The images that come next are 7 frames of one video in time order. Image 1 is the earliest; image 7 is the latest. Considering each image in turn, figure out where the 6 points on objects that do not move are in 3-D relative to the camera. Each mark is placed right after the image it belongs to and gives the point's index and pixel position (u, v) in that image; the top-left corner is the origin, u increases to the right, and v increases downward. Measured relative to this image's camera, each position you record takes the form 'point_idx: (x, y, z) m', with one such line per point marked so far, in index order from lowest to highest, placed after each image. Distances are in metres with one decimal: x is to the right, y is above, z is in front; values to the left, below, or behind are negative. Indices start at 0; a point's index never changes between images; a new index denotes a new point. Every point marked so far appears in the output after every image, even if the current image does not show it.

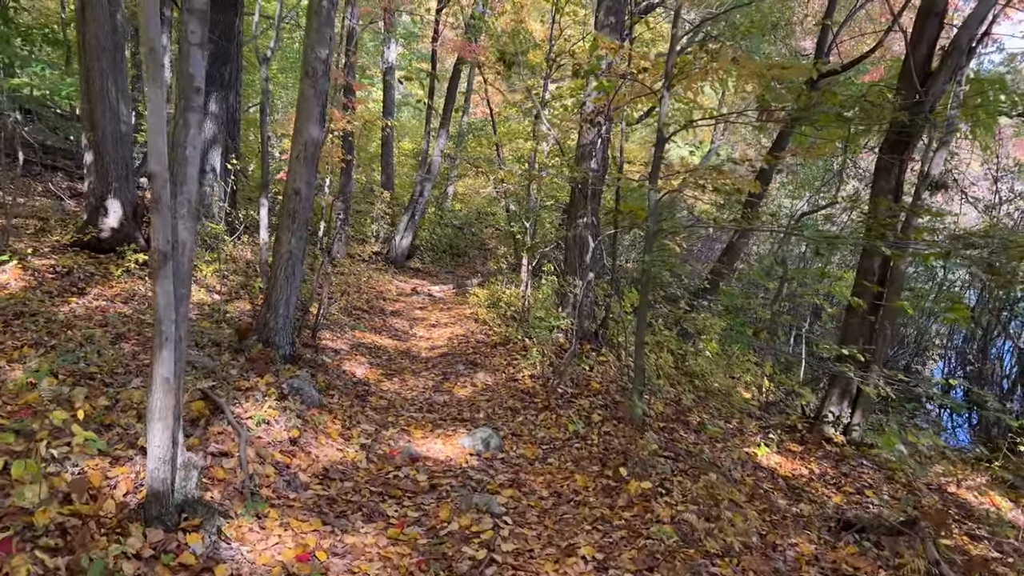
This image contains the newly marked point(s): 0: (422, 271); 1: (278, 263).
0: (-2.2, +0.4, +19.4) m
1: (-1.9, +0.2, +6.3) m
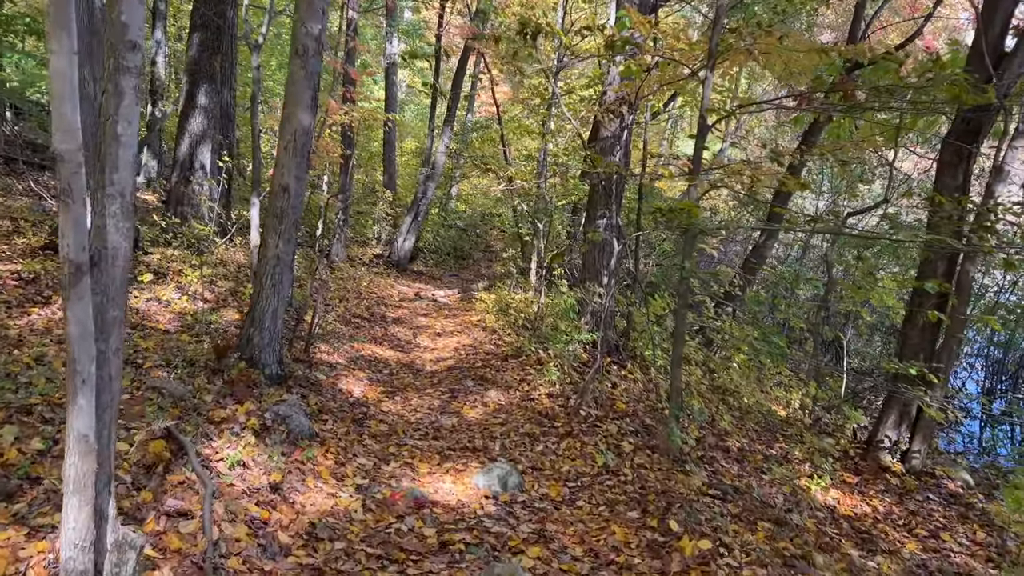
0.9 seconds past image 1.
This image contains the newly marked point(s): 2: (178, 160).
0: (-2.0, +0.3, +18.6) m
1: (-1.7, +0.1, +5.5) m
2: (-4.6, +1.8, +10.9) m
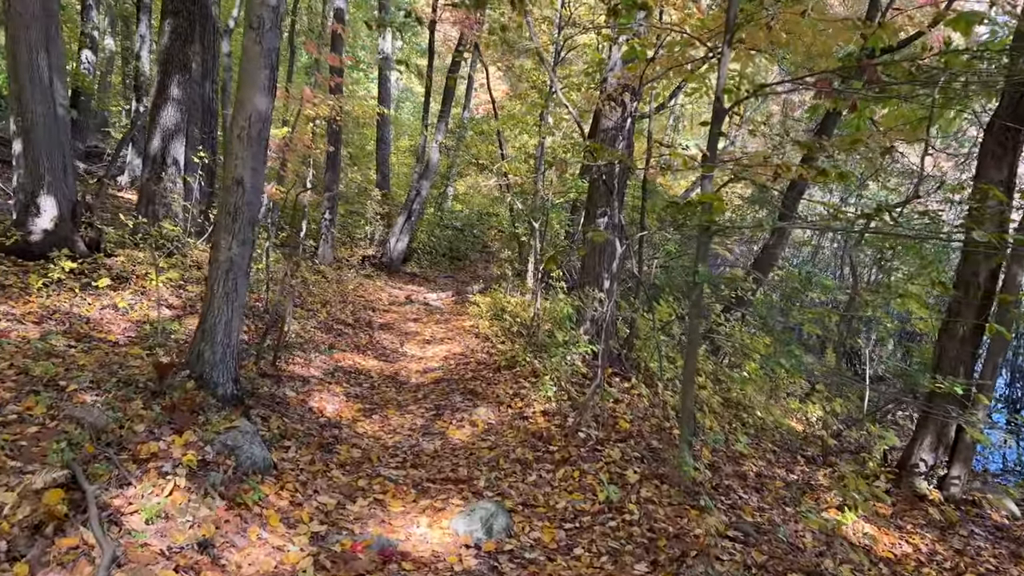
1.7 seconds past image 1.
0: (-2.1, +0.3, +17.9) m
1: (-1.8, +0.1, +4.8) m
2: (-4.6, +1.7, +10.2) m
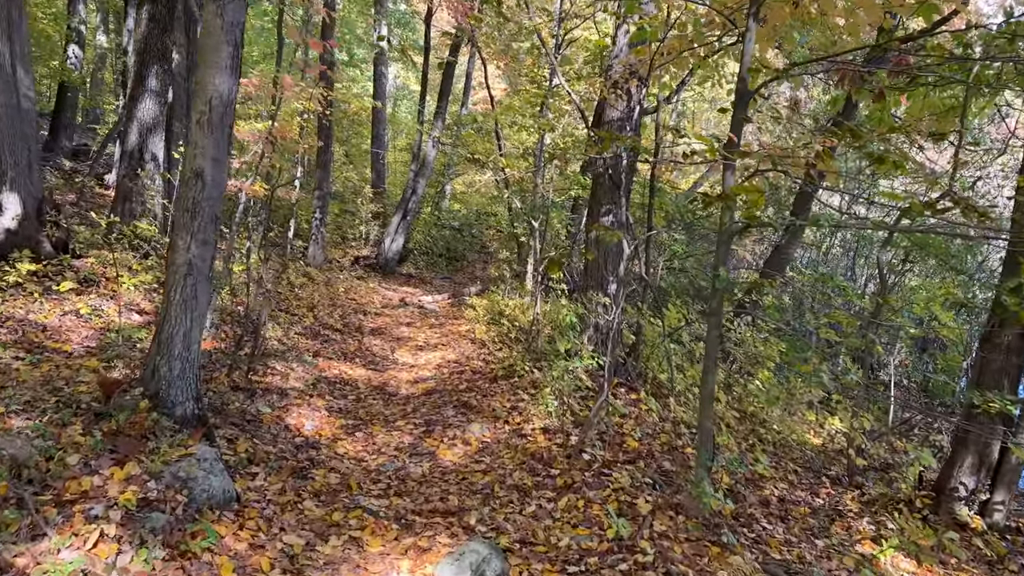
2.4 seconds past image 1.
0: (-2.1, +0.2, +17.4) m
1: (-1.8, 0.0, +4.3) m
2: (-4.7, +1.7, +9.6) m
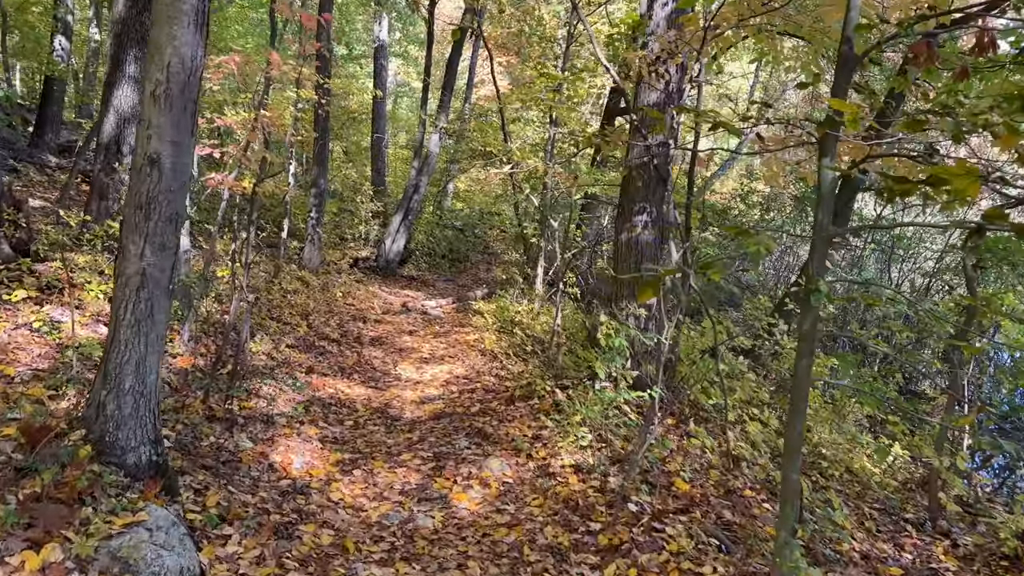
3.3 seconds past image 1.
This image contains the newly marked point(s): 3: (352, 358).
0: (-2.0, +0.2, +16.5) m
1: (-1.7, 0.0, +3.4) m
2: (-4.5, +1.6, +8.7) m
3: (-1.6, -0.7, +8.1) m
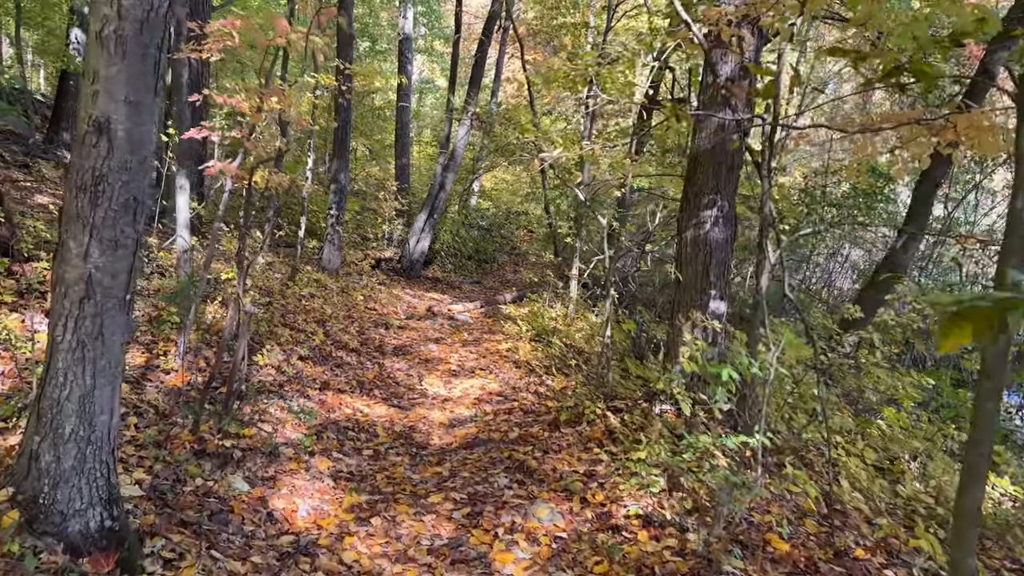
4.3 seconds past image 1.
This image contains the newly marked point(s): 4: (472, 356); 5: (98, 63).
0: (-1.3, +0.1, +15.6) m
1: (-1.4, -0.1, +2.5) m
2: (-4.1, +1.6, +7.9) m
3: (-1.3, -0.8, +7.3) m
4: (-0.4, -0.7, +8.4) m
5: (-1.2, +0.7, +2.4) m
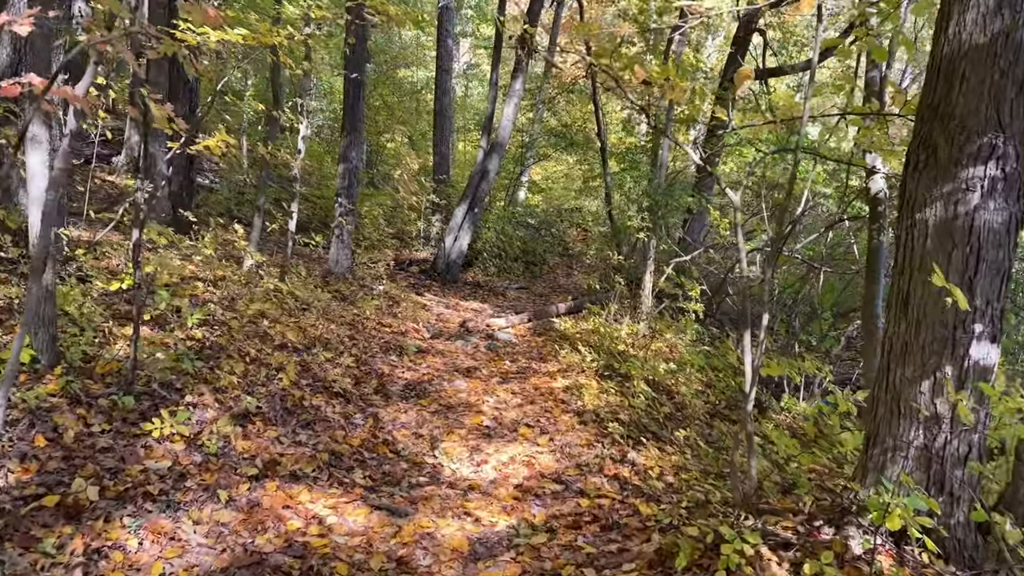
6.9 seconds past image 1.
0: (-0.5, 0.0, +13.1) m
1: (-1.4, -0.1, 0.0) m
2: (-3.7, +1.5, +5.6) m
3: (-0.9, -0.8, +4.8) m
4: (0.0, -0.8, +5.9) m
5: (-1.2, +0.6, -0.1) m
